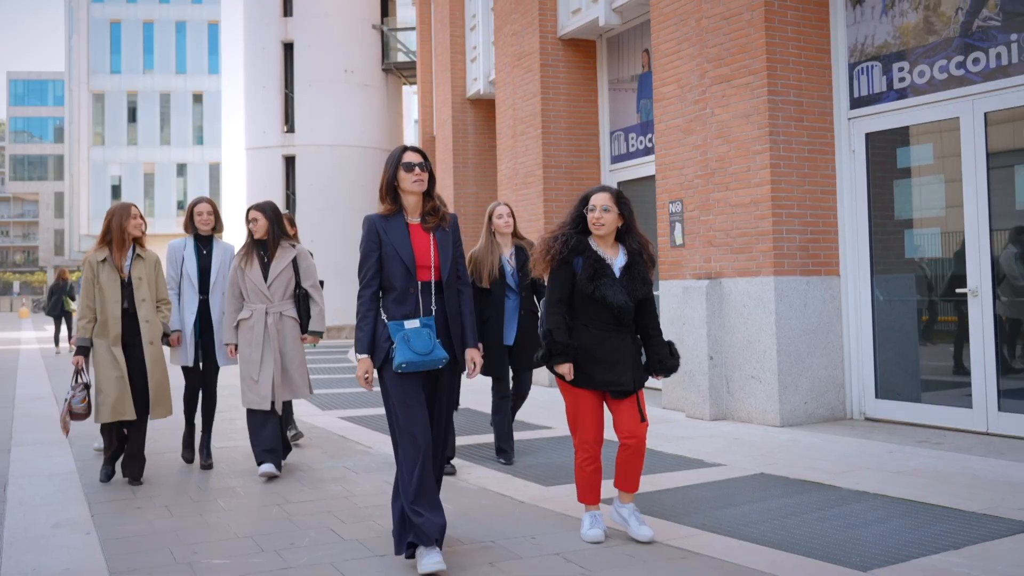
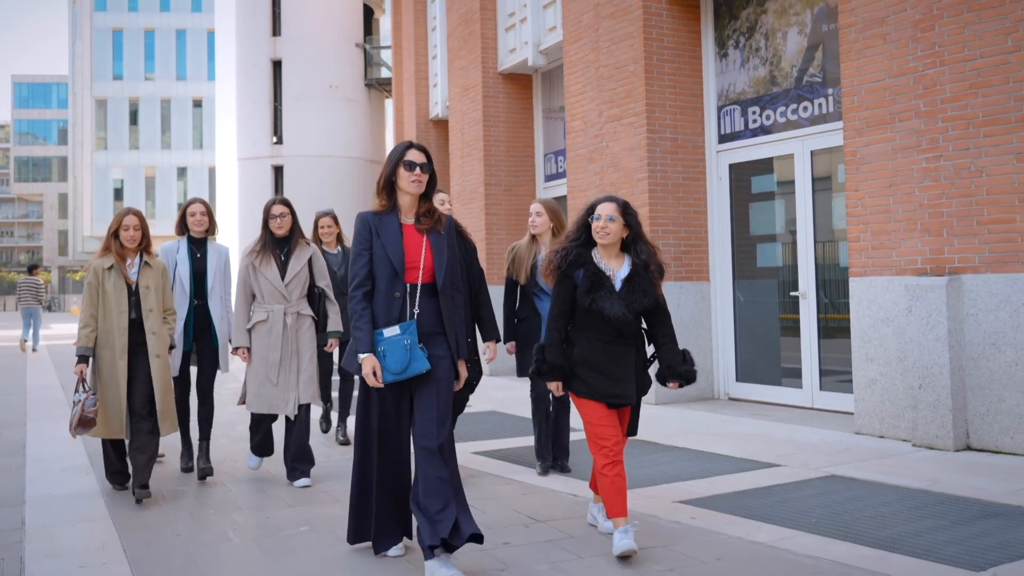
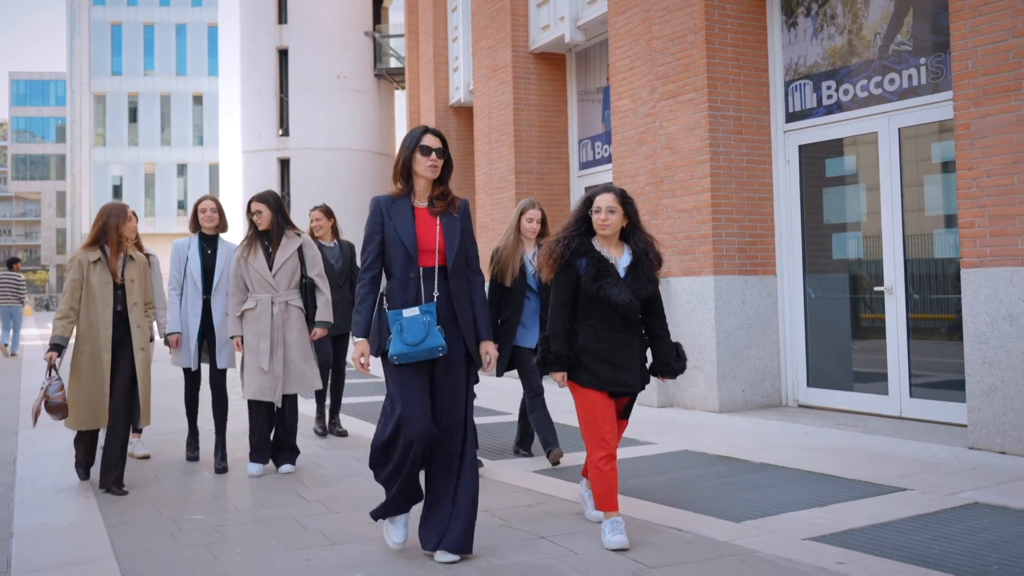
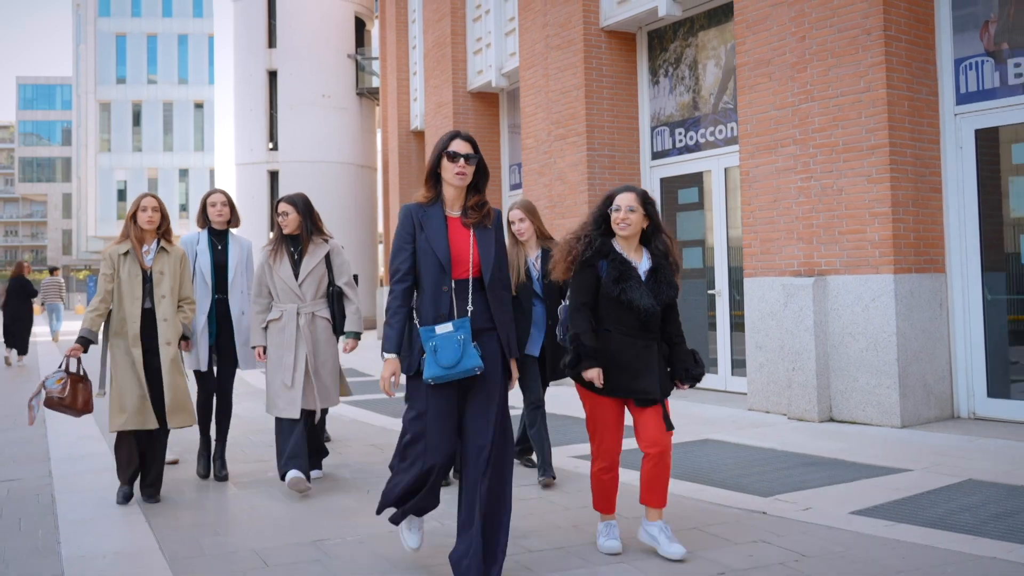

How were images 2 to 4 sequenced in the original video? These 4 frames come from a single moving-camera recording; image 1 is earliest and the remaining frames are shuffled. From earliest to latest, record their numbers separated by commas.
3, 2, 4
